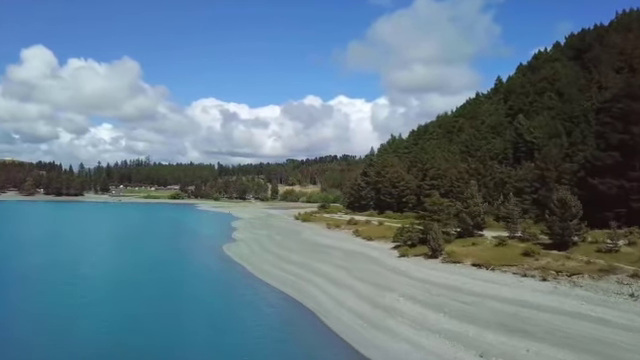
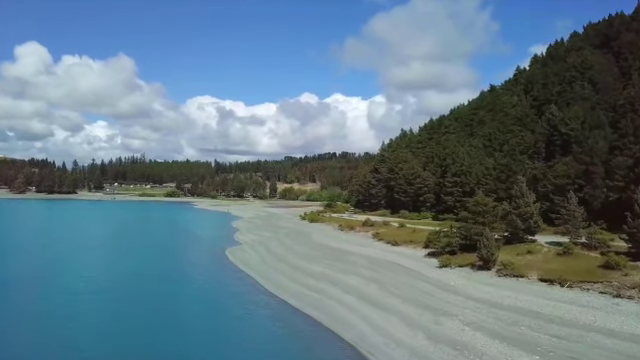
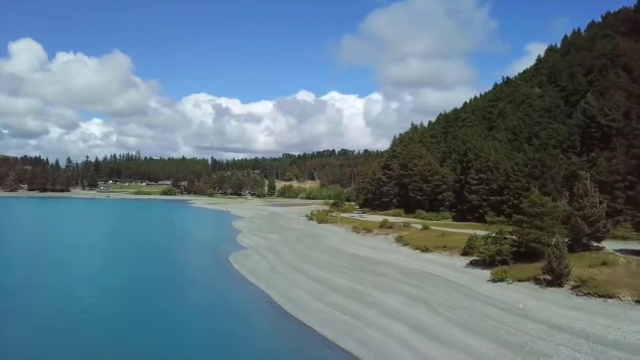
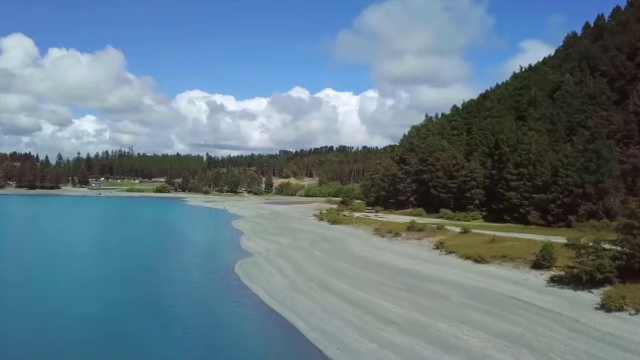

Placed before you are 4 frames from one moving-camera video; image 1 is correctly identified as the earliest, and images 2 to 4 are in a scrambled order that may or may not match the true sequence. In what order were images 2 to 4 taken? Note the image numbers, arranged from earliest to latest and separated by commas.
2, 3, 4
